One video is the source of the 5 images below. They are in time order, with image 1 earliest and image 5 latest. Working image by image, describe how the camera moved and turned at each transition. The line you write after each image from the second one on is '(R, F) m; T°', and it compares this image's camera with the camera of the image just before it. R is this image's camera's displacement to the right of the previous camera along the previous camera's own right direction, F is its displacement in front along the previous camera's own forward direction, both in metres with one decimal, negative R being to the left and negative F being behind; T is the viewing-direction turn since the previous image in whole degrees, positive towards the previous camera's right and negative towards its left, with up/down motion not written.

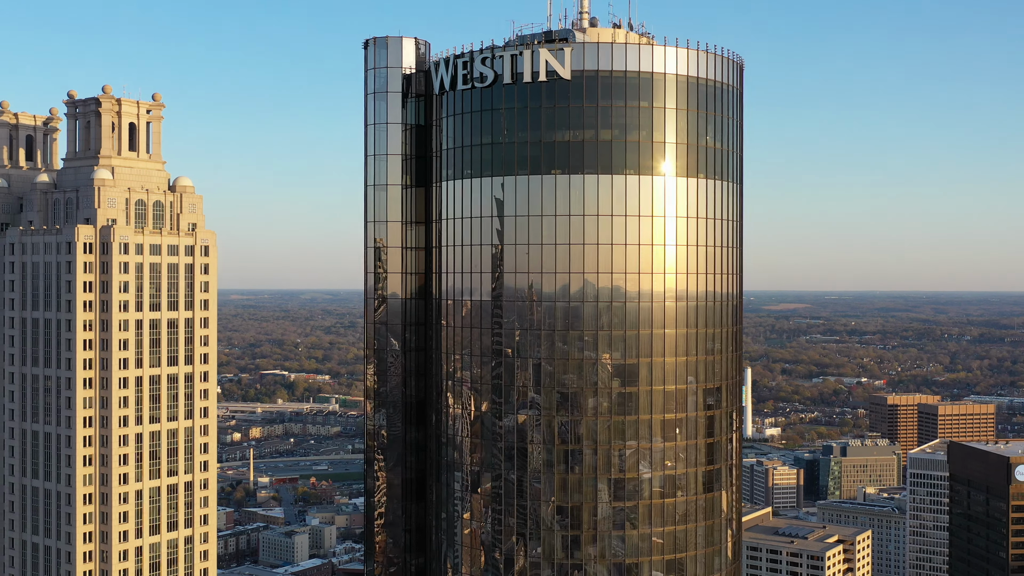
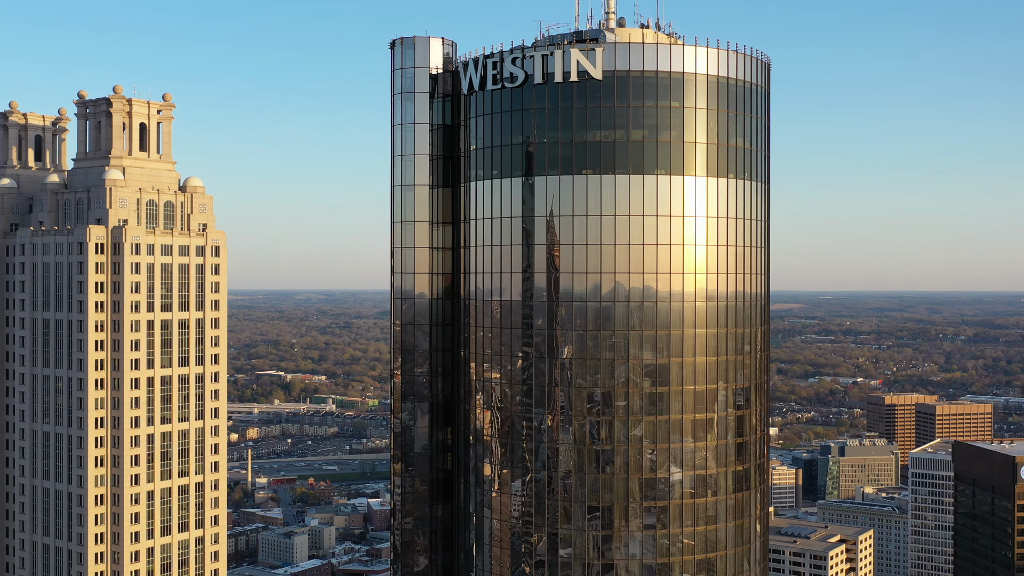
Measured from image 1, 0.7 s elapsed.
(-1.8, 0.0) m; 0°
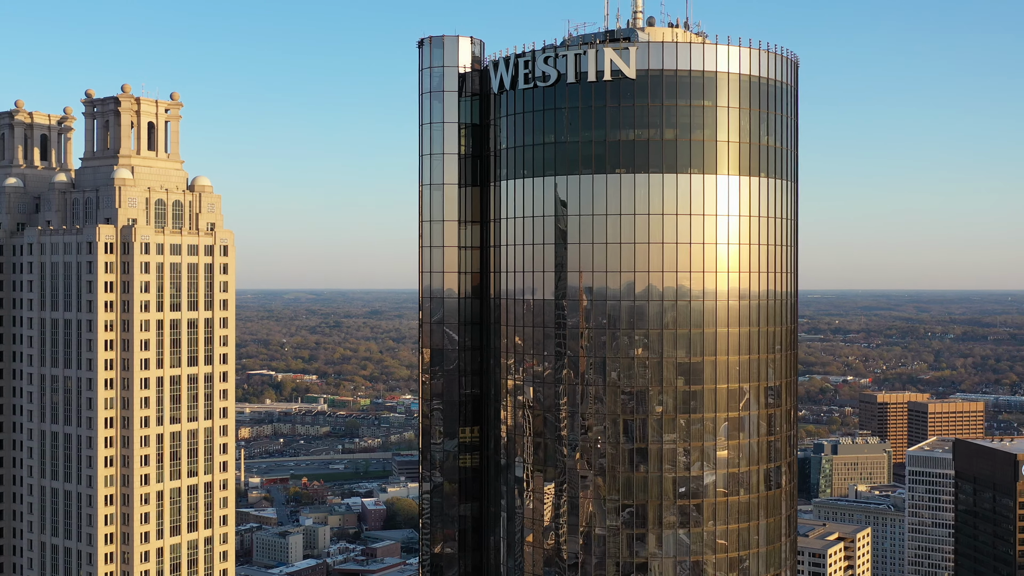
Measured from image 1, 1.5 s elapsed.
(-2.2, 0.0) m; +1°
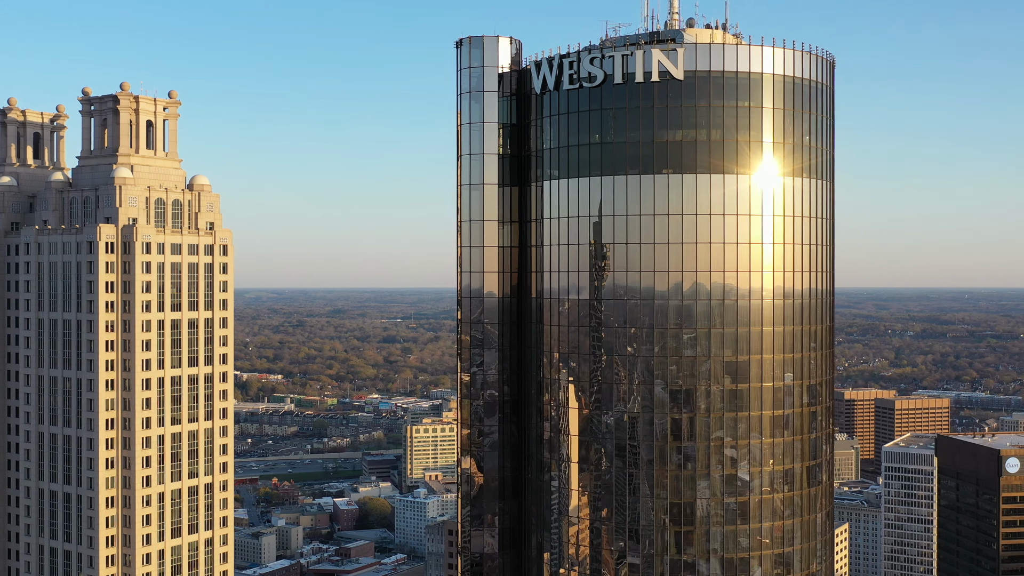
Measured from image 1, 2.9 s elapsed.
(-4.3, -0.1) m; +2°
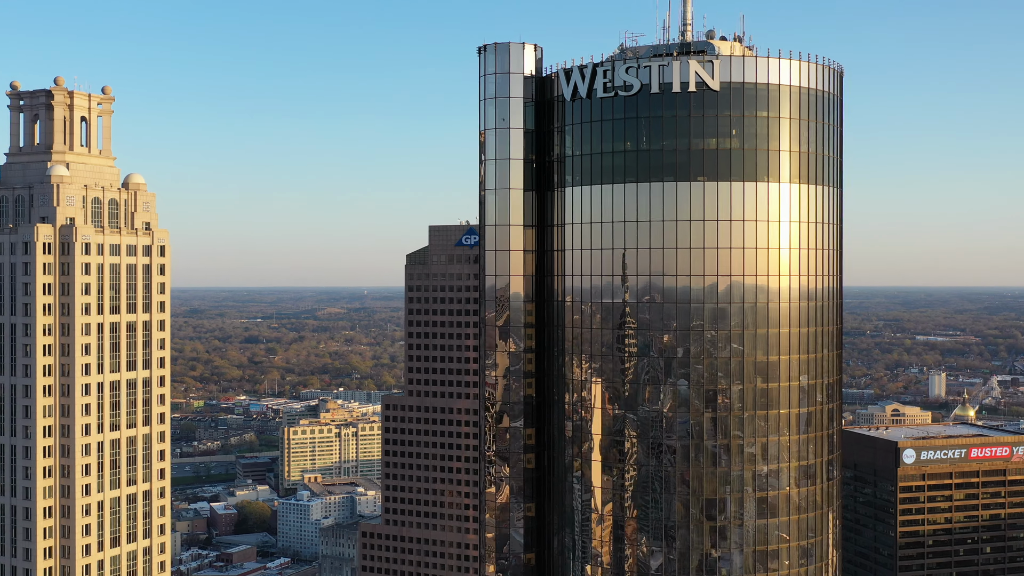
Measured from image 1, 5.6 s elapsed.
(-9.2, -0.4) m; +7°
